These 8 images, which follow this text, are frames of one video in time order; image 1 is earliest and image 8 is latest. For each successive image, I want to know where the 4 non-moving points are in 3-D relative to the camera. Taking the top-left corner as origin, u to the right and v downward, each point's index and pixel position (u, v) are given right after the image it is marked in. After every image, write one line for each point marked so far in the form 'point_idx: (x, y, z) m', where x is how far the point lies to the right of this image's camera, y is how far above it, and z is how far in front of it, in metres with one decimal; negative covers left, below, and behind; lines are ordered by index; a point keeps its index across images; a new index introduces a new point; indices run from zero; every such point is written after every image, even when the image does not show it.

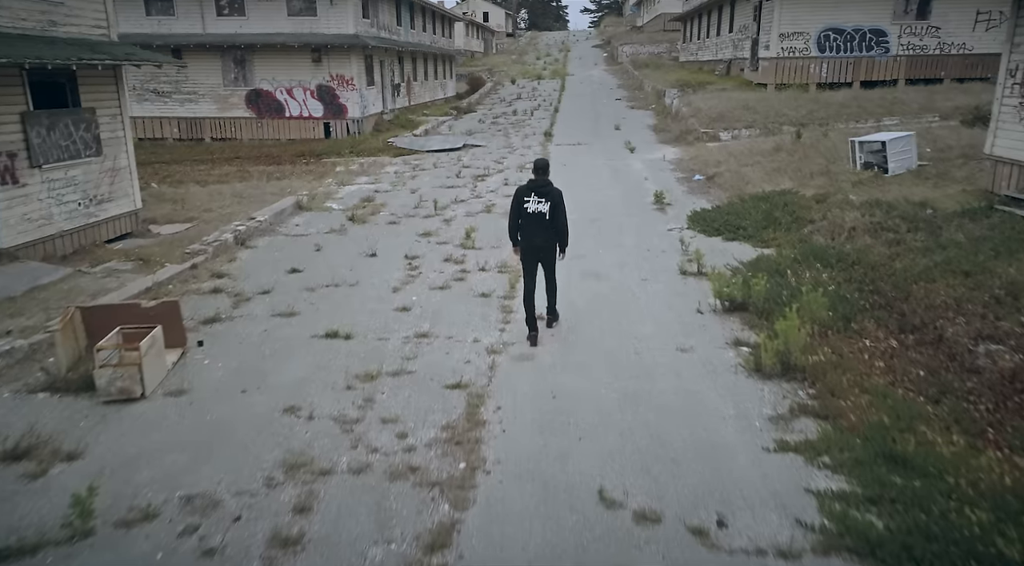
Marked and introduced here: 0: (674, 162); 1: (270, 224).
0: (+3.9, +2.9, +17.8) m
1: (-3.9, +1.0, +12.0) m
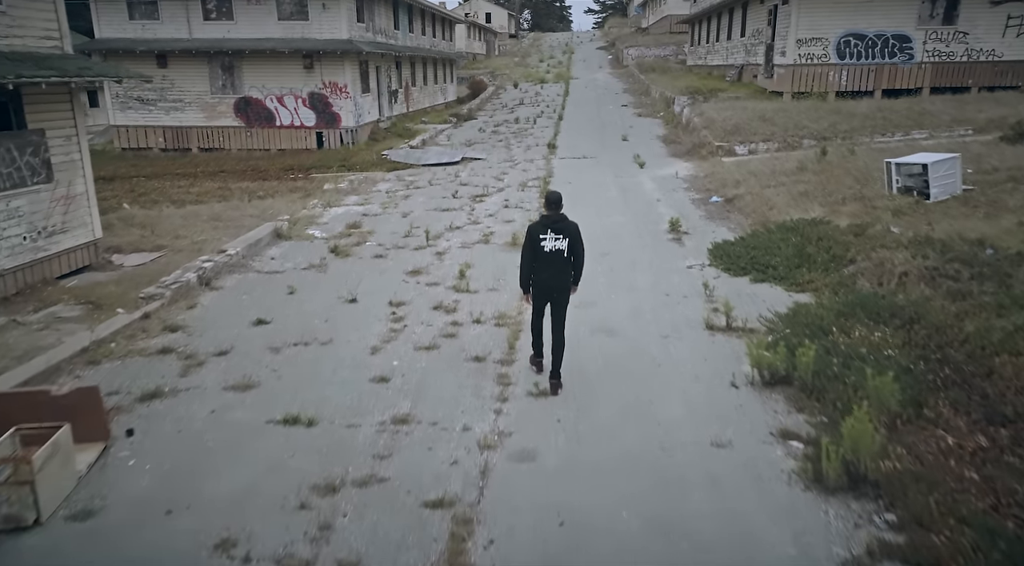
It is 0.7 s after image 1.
0: (+3.9, +2.3, +16.6) m
1: (-3.9, +0.4, +10.8) m
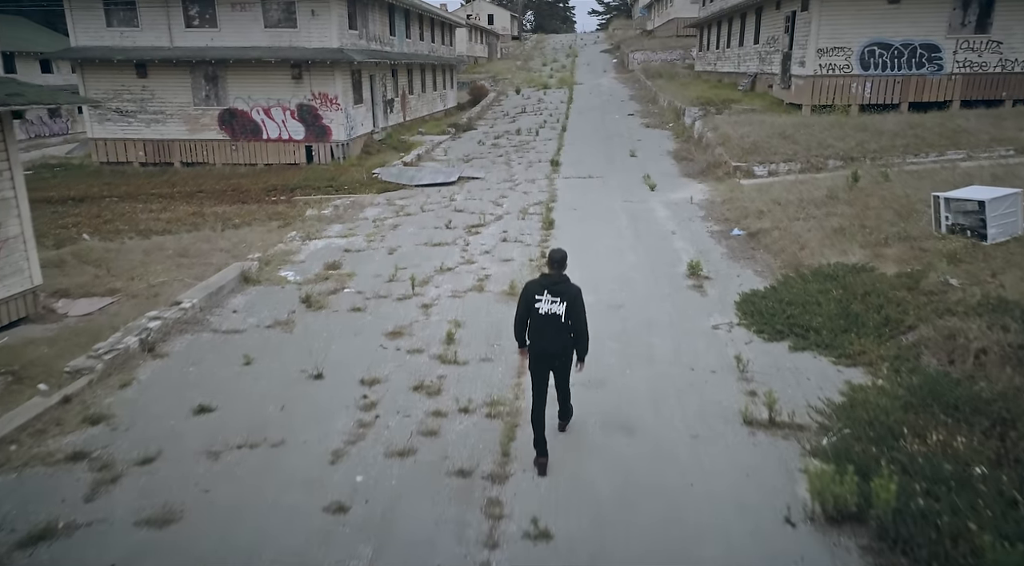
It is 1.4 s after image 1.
0: (+3.9, +1.5, +15.1) m
1: (-3.9, -0.4, +9.3) m
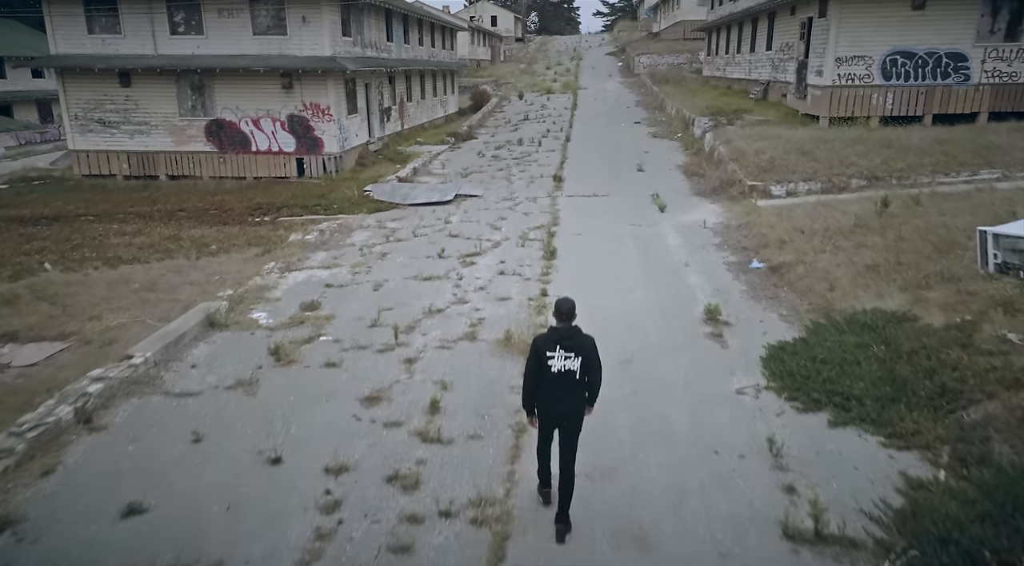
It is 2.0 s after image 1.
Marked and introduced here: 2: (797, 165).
0: (+3.9, +0.9, +14.0) m
1: (-4.0, -0.9, +8.2) m
2: (+6.4, +2.7, +16.6) m
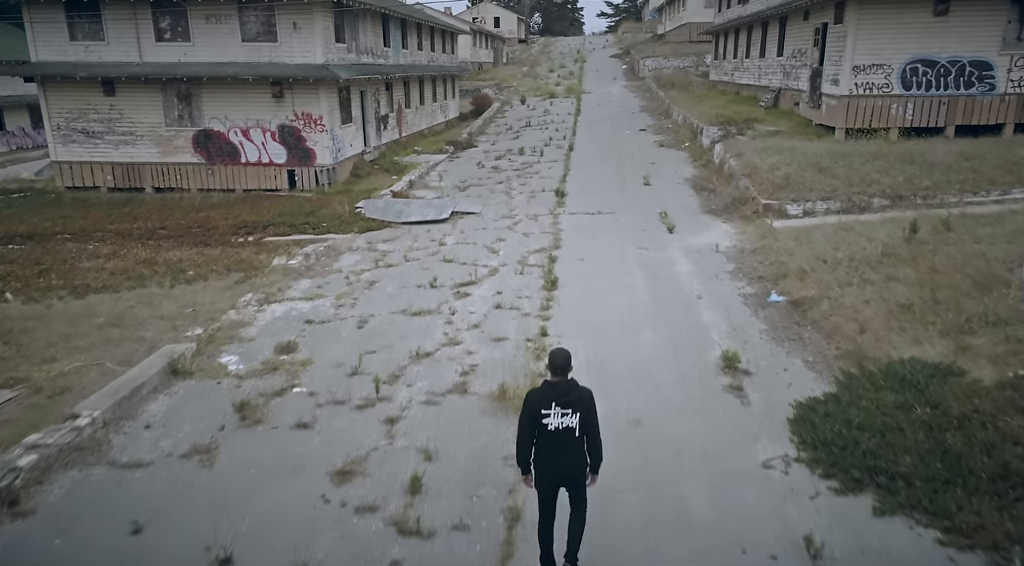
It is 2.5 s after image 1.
0: (+3.9, +0.4, +13.0) m
1: (-4.1, -1.4, +7.3) m
2: (+6.4, +2.1, +15.6) m
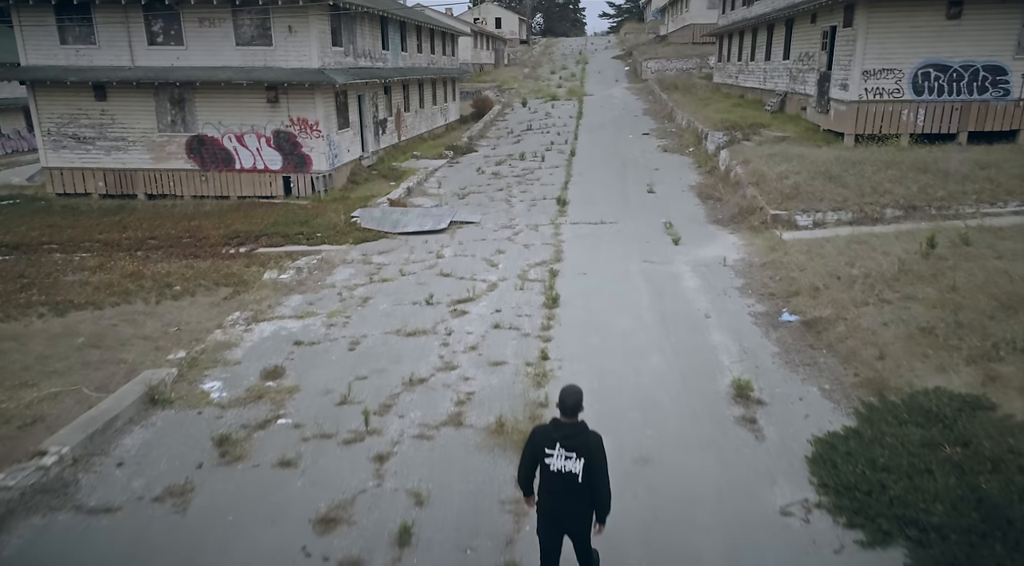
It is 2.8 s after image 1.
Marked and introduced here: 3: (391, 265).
0: (+3.9, +0.2, +12.5) m
1: (-4.1, -1.7, +6.8) m
2: (+6.4, +1.9, +15.1) m
3: (-2.2, +0.3, +13.5) m
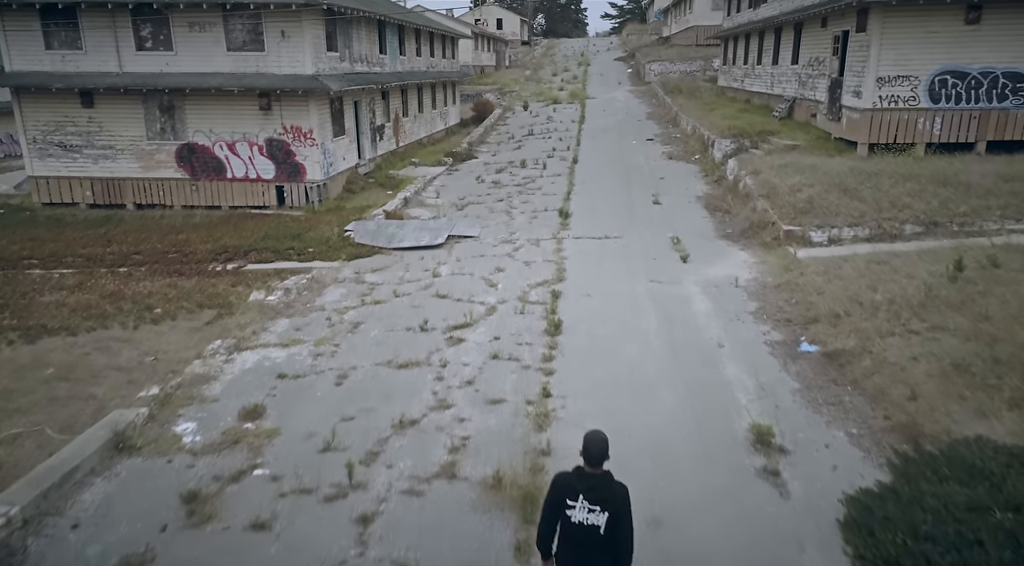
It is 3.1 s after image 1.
0: (+3.9, -0.2, +11.8) m
1: (-4.1, -2.0, +6.1) m
2: (+6.4, +1.5, +14.4) m
3: (-2.2, 0.0, +12.9) m
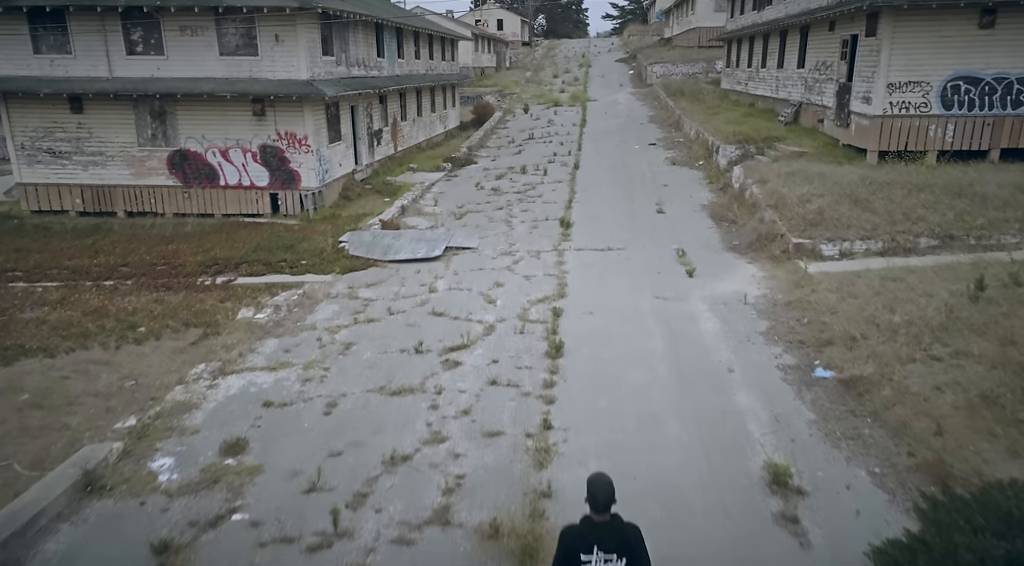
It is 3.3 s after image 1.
0: (+3.9, -0.5, +11.3) m
1: (-4.1, -2.3, +5.6) m
2: (+6.4, +1.2, +13.9) m
3: (-2.2, -0.3, +12.4) m
